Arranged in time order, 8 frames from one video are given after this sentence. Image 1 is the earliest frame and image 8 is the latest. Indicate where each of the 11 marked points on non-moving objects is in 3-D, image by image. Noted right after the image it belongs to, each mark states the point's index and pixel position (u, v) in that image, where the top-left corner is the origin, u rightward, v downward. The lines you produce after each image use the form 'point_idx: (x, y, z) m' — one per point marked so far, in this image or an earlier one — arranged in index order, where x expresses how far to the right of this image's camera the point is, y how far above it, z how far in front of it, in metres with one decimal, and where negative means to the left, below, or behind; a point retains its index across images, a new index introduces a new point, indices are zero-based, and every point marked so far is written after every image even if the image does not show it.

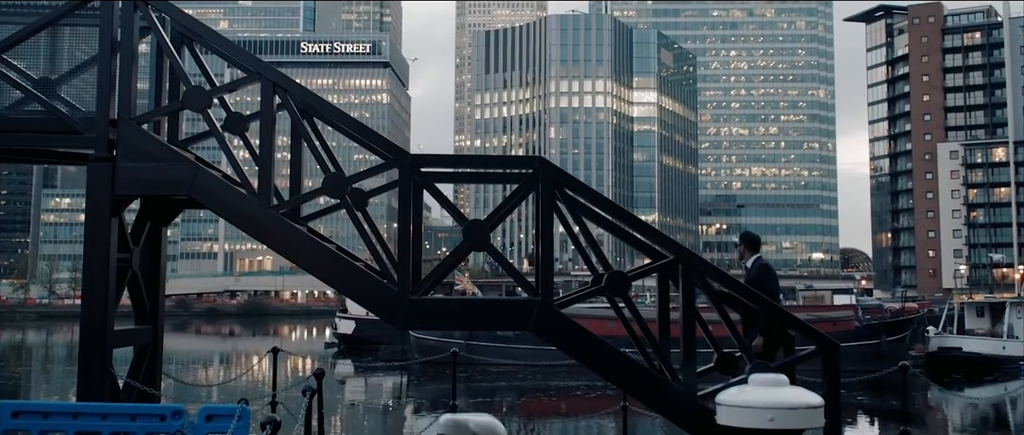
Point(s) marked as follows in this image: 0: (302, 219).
0: (-1.9, 0.0, +8.8) m
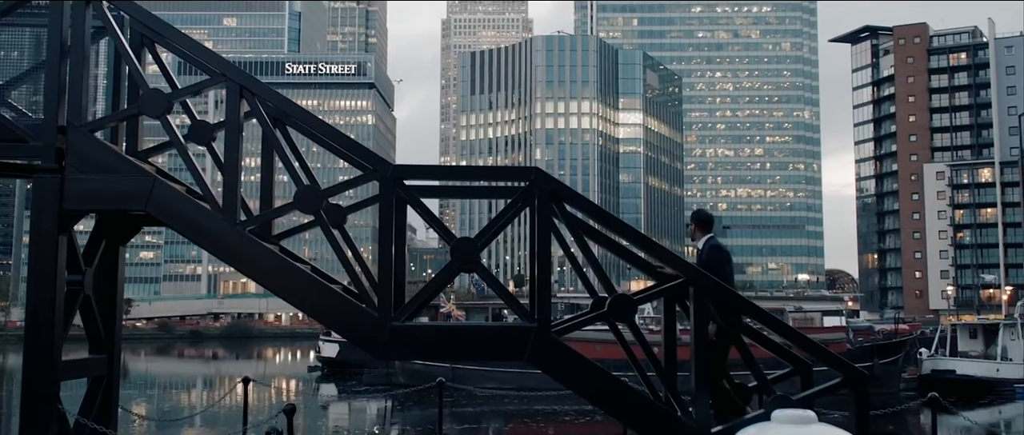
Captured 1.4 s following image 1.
0: (-1.9, -0.2, +8.0) m
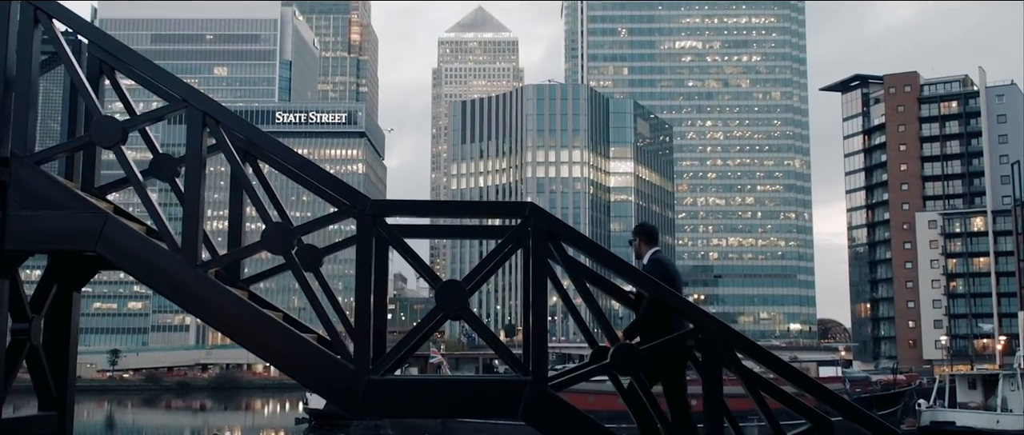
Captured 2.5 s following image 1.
0: (-2.0, -0.5, +7.2) m
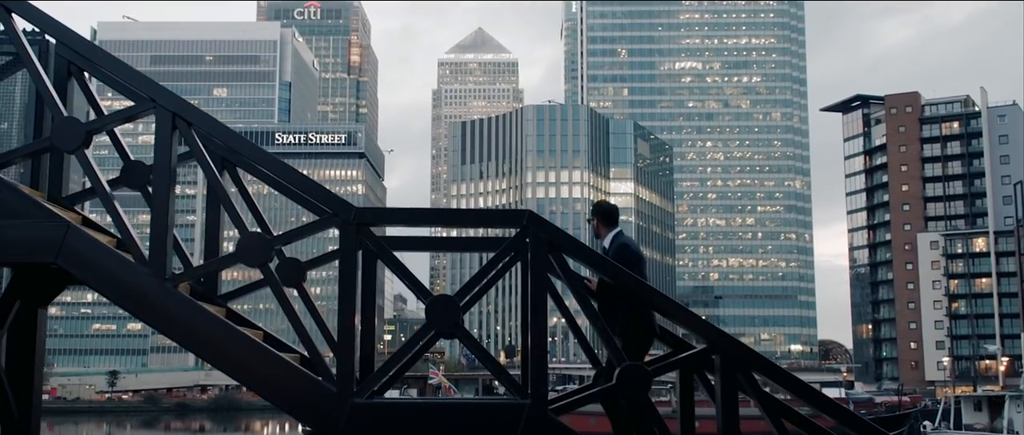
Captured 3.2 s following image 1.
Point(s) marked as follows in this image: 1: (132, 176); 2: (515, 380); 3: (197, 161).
0: (-2.0, -0.5, +6.7) m
1: (-2.4, +0.3, +6.3) m
2: (0.0, -1.0, +6.1) m
3: (-1.8, +0.3, +5.8) m
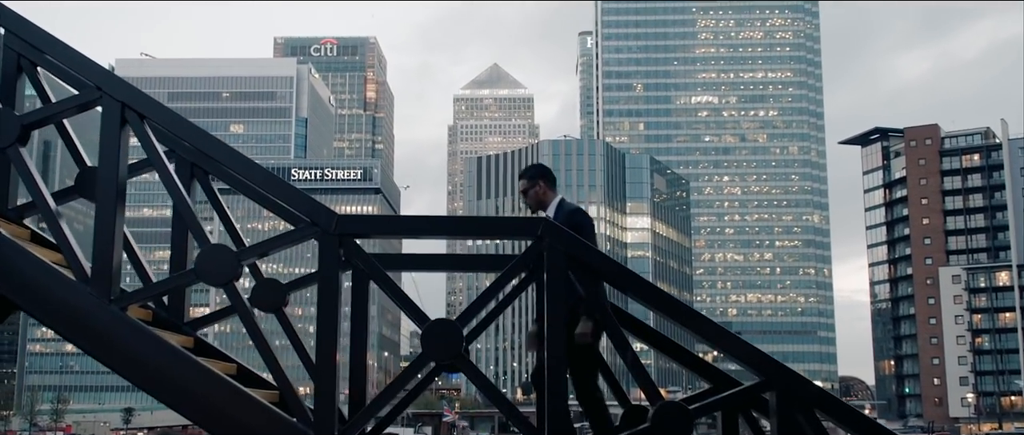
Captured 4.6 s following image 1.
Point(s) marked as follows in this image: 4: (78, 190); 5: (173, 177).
0: (-1.9, -0.6, +5.8) m
1: (-2.4, +0.2, +5.4) m
2: (+0.1, -1.1, +5.1) m
3: (-1.8, +0.2, +5.0) m
4: (-2.4, +0.2, +5.4) m
5: (-1.7, +0.2, +4.9) m
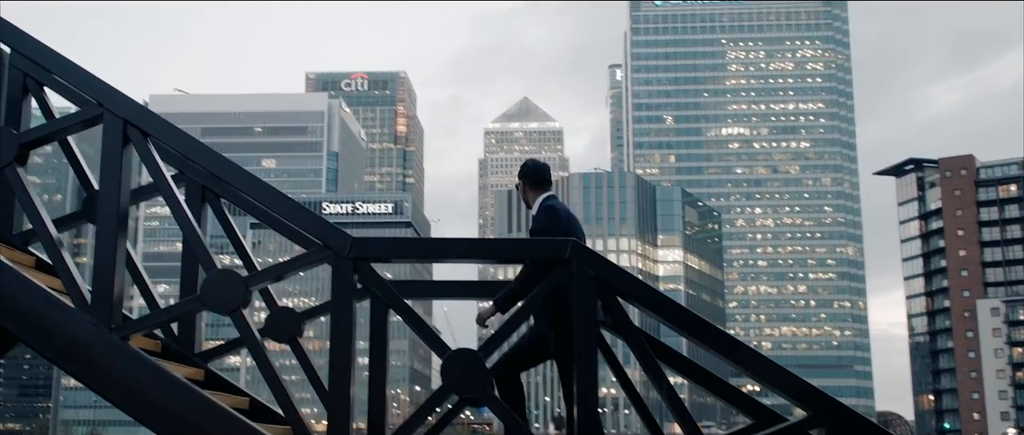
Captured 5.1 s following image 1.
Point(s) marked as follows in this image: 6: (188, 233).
0: (-1.8, -0.8, +5.5) m
1: (-2.2, 0.0, +5.2) m
2: (+0.2, -1.2, +4.8) m
3: (-1.6, +0.1, +4.7) m
4: (-2.2, 0.0, +5.2) m
5: (-1.6, +0.1, +4.7) m
6: (-1.5, -0.1, +4.6) m
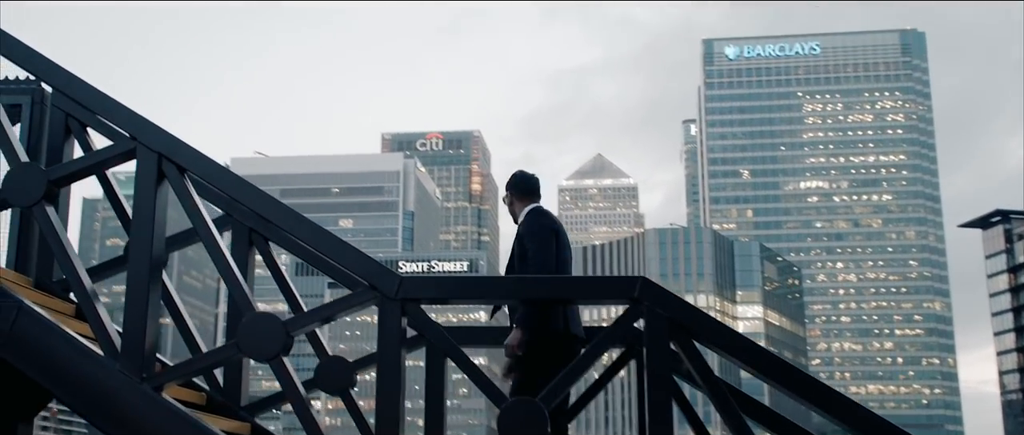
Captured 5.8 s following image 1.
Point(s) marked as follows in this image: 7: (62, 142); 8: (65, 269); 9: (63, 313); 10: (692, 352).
0: (-1.4, -1.0, +5.2) m
1: (-1.9, -0.2, +4.9) m
2: (+0.5, -1.3, +4.2) m
3: (-1.4, -0.1, +4.4) m
4: (-1.9, -0.2, +4.9) m
5: (-1.3, -0.1, +4.4) m
6: (-1.3, -0.3, +4.3) m
7: (-2.4, +0.4, +5.2) m
8: (-2.0, -0.2, +4.4) m
9: (-2.3, -0.5, +4.9) m
10: (+0.8, -0.6, +4.3) m
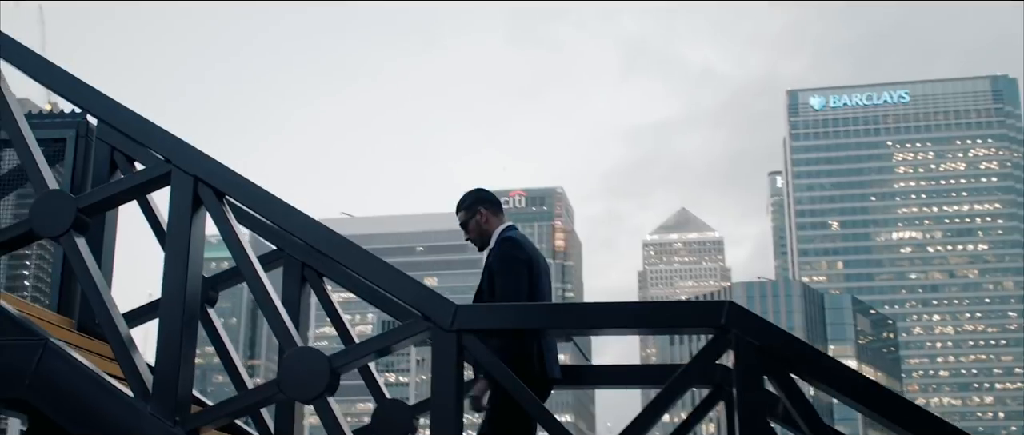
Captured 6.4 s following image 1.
0: (-1.1, -1.2, +4.8) m
1: (-1.6, -0.3, +4.6) m
2: (+0.8, -1.4, +3.7) m
3: (-1.1, -0.2, +4.0) m
4: (-1.6, -0.4, +4.6) m
5: (-1.0, -0.2, +4.0) m
6: (-1.0, -0.4, +4.0) m
7: (-2.0, +0.2, +5.0) m
8: (-1.7, -0.3, +4.1) m
9: (-1.9, -0.6, +4.7) m
10: (+1.1, -0.7, +3.8) m
